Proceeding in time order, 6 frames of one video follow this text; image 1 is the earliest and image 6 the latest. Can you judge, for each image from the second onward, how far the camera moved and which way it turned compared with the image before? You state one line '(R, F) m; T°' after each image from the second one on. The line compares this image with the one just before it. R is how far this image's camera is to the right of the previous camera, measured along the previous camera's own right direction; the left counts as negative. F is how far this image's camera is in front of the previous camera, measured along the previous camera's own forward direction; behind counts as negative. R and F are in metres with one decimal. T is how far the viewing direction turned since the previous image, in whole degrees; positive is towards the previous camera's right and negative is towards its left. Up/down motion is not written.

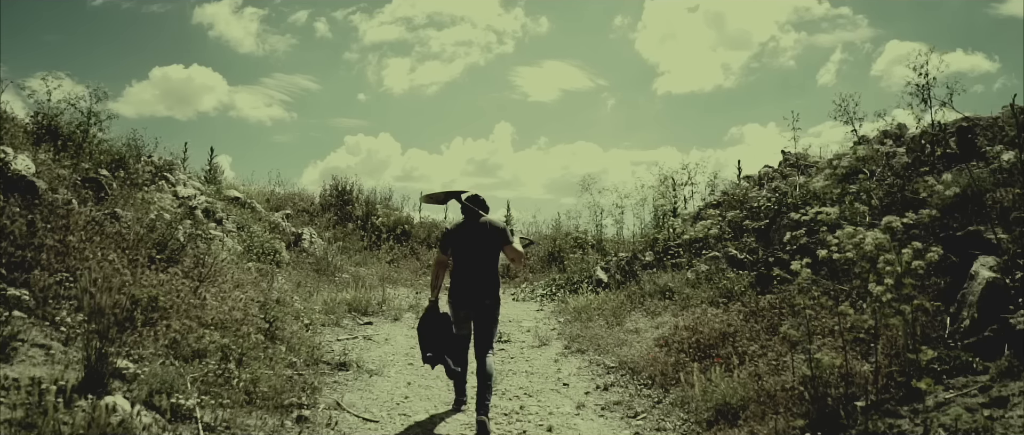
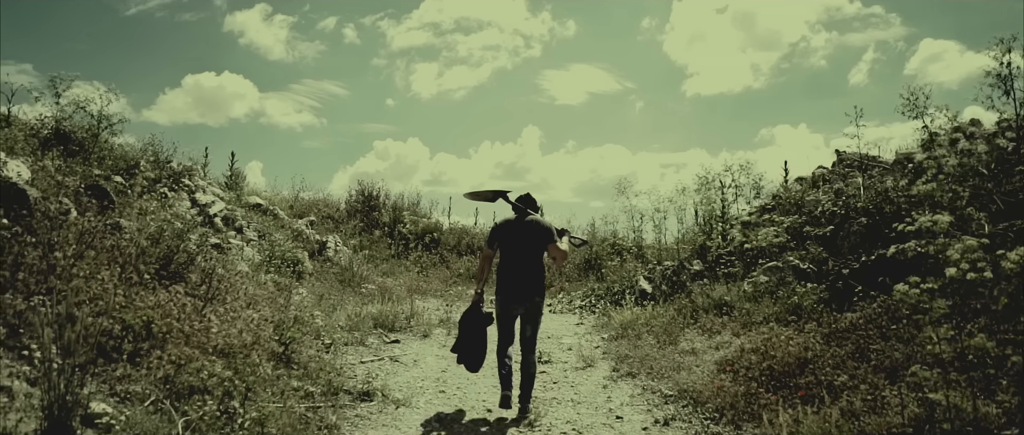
(-0.2, +0.9) m; -3°
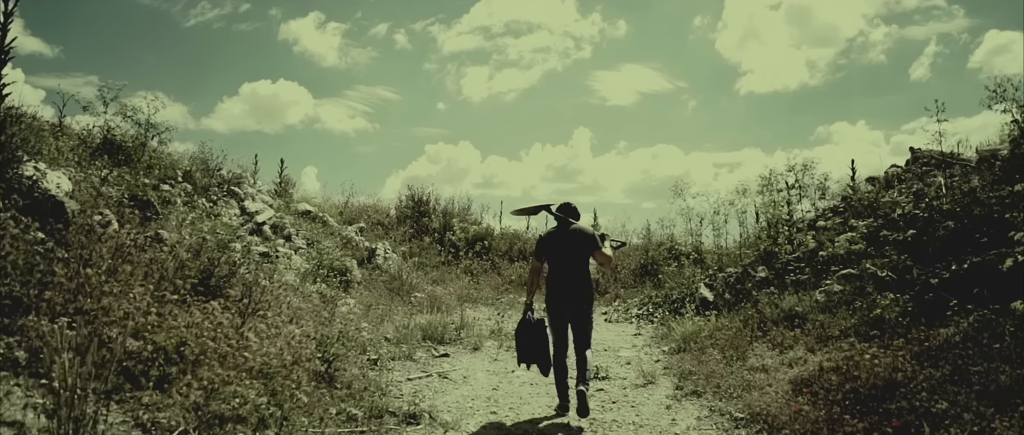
(0.0, +0.5) m; -5°
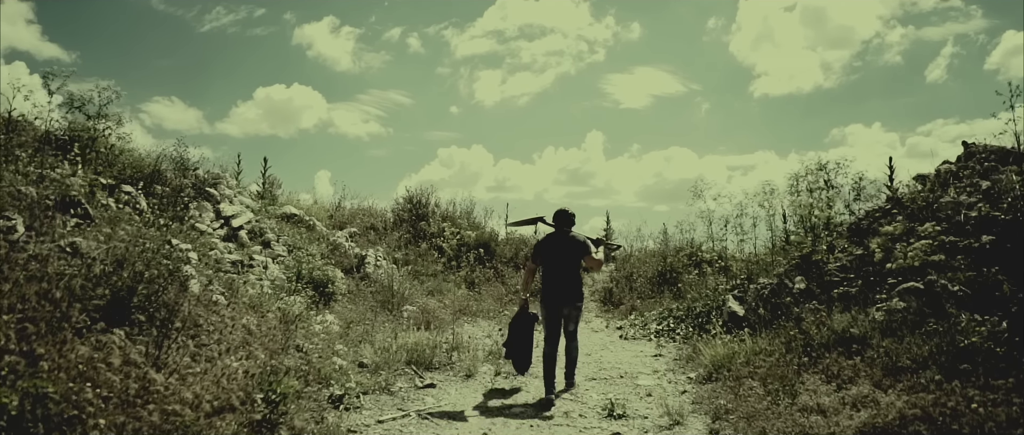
(+0.2, +1.4) m; -1°
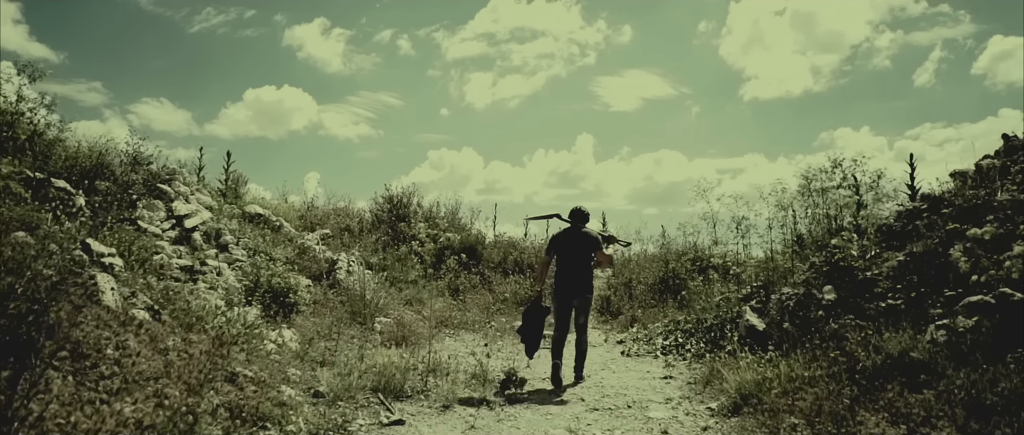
(0.0, +1.3) m; +1°
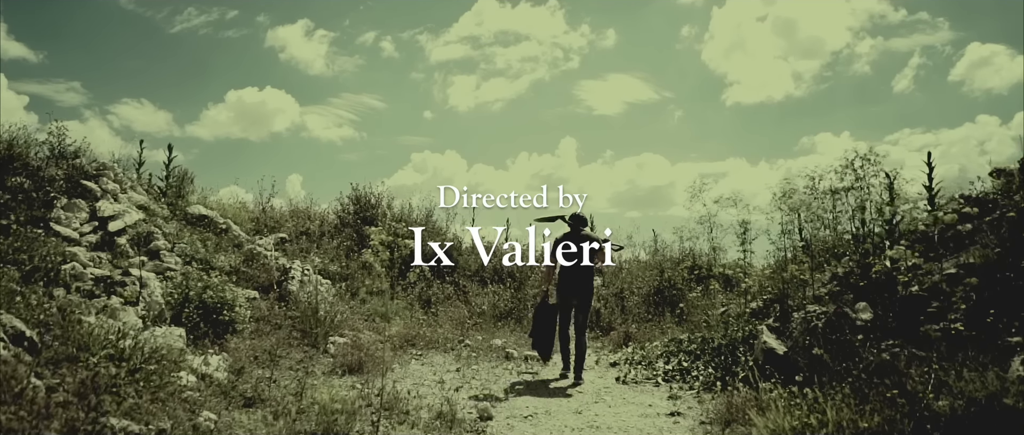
(+0.1, +1.4) m; +2°
